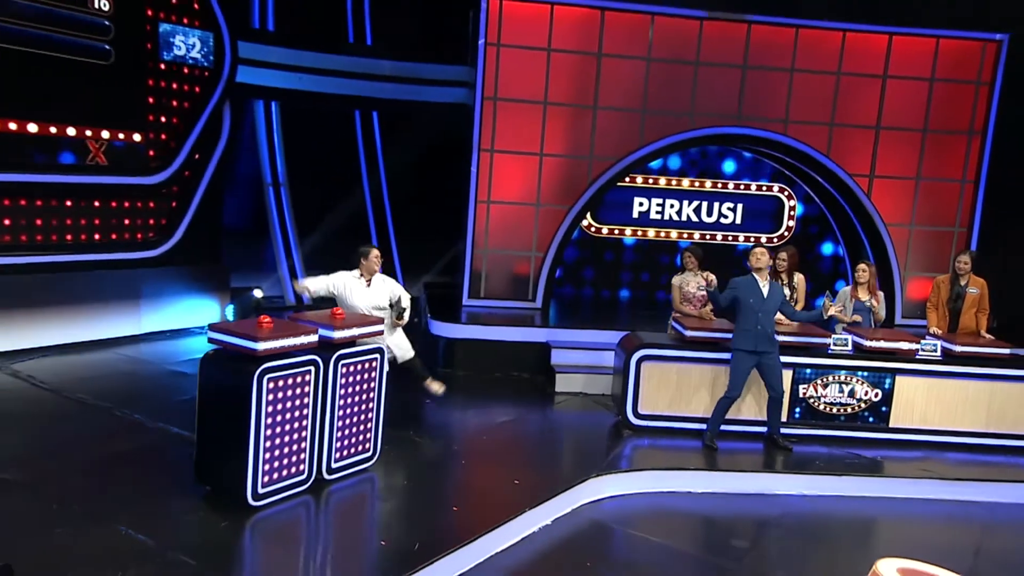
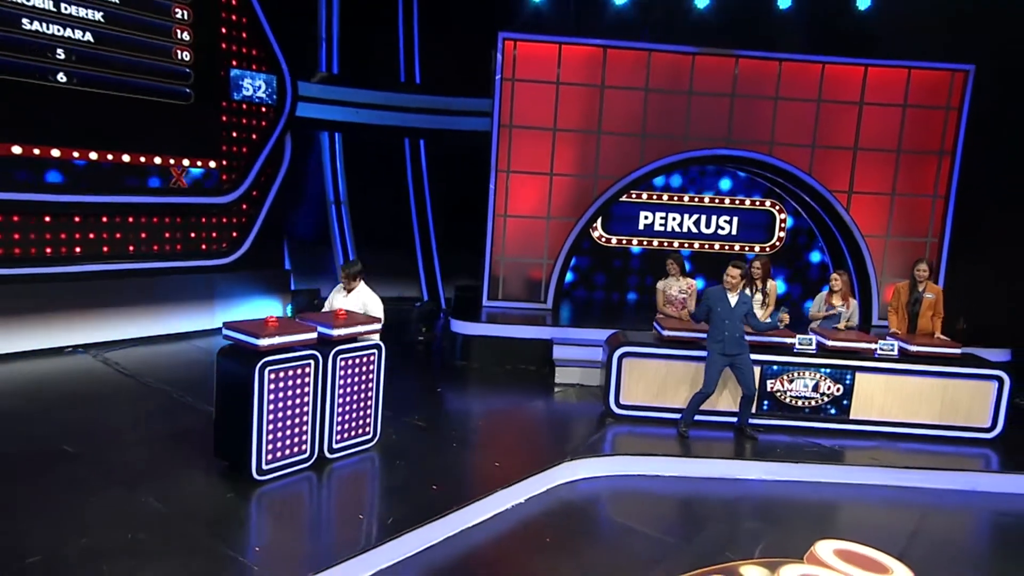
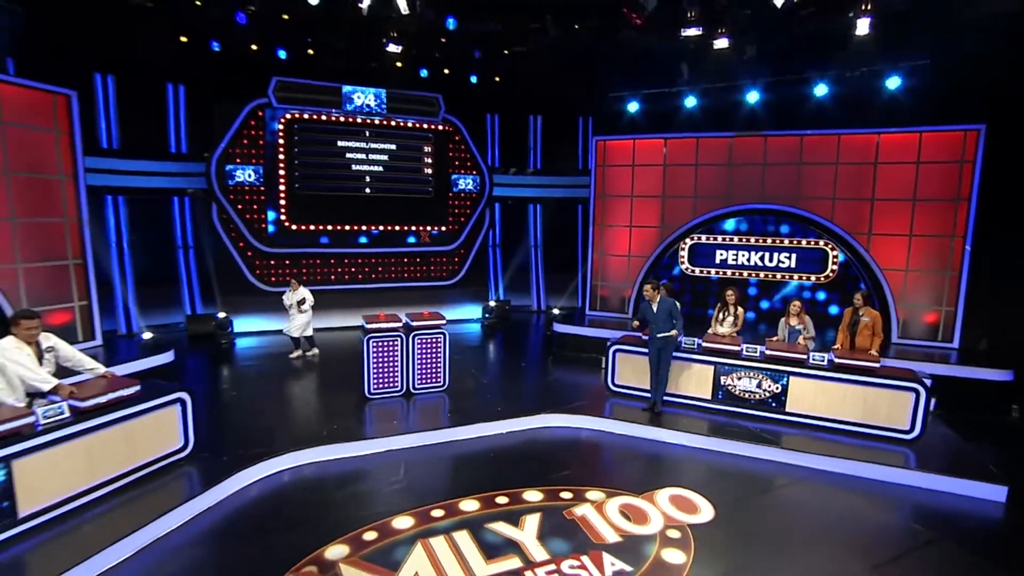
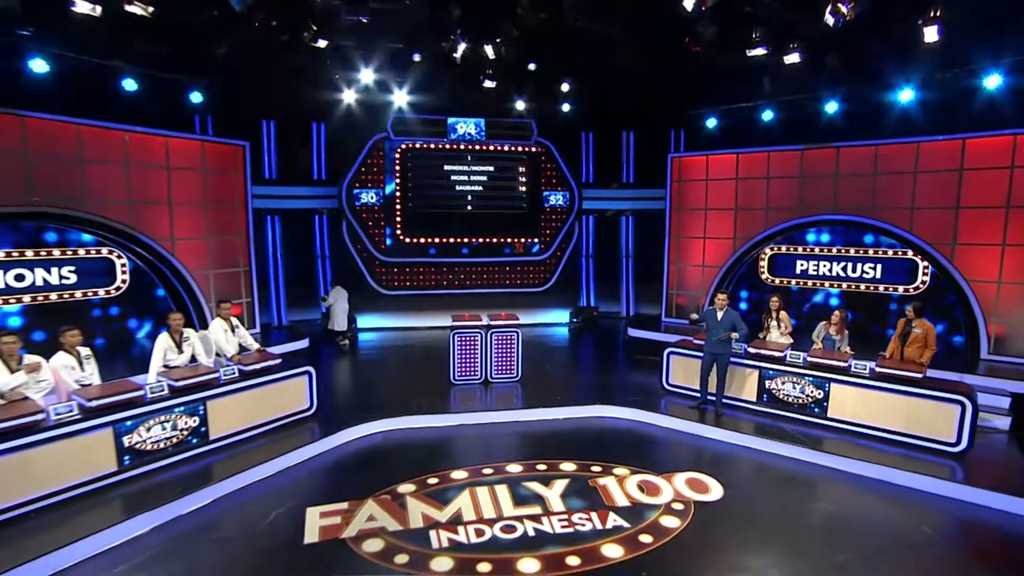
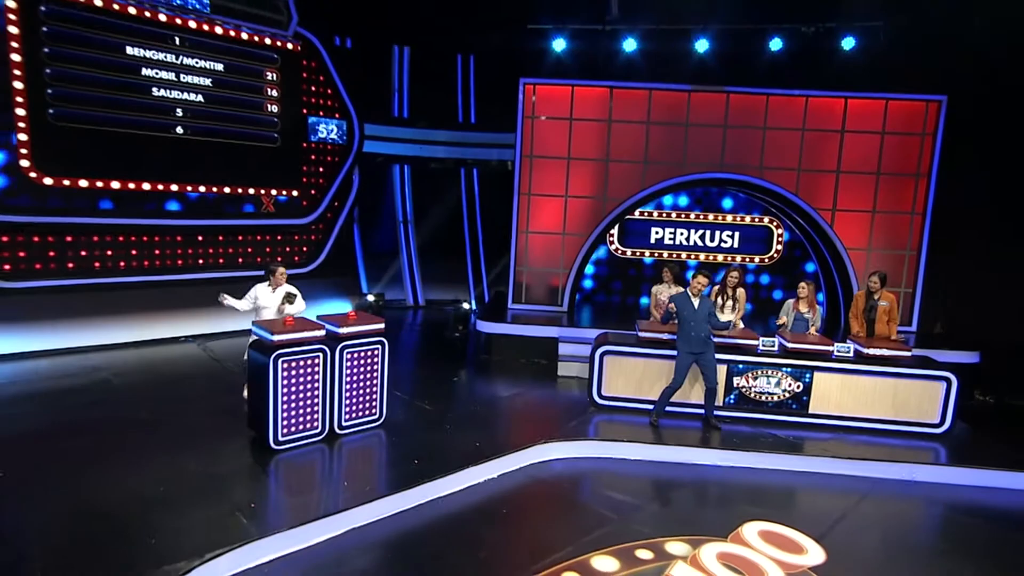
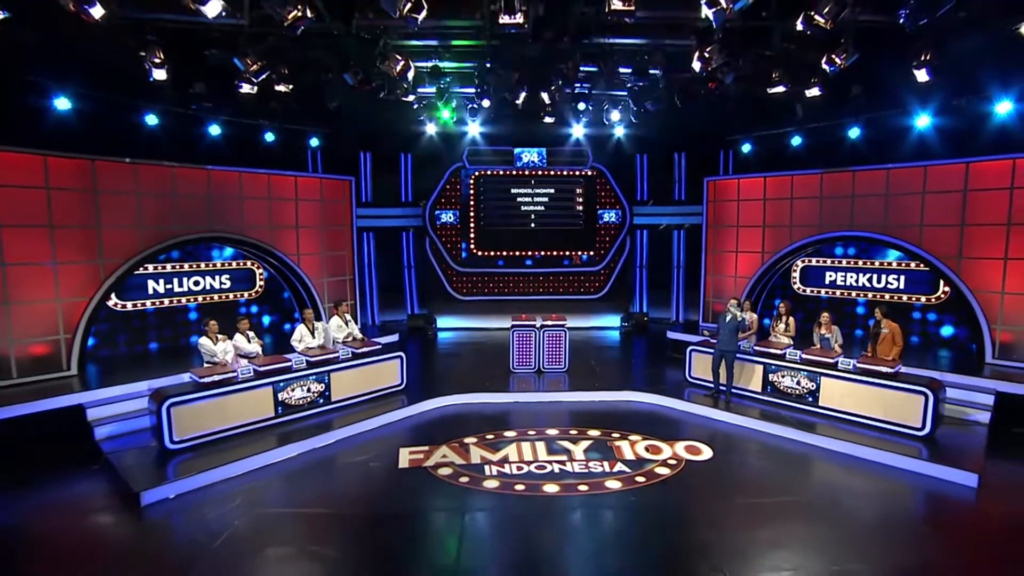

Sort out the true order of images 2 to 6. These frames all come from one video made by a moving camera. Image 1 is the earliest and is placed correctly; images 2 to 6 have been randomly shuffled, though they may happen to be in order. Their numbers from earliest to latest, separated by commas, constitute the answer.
2, 5, 3, 4, 6
